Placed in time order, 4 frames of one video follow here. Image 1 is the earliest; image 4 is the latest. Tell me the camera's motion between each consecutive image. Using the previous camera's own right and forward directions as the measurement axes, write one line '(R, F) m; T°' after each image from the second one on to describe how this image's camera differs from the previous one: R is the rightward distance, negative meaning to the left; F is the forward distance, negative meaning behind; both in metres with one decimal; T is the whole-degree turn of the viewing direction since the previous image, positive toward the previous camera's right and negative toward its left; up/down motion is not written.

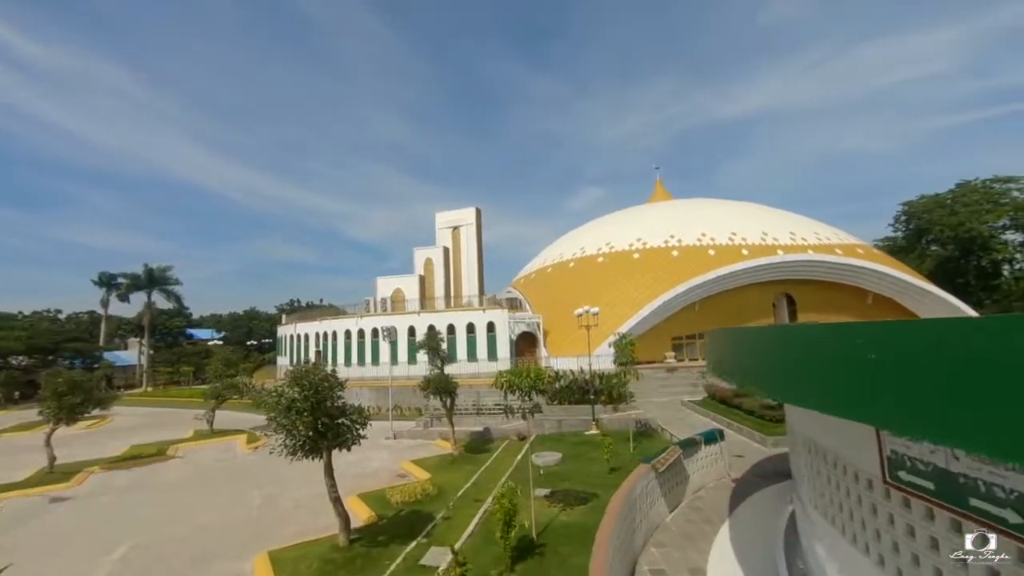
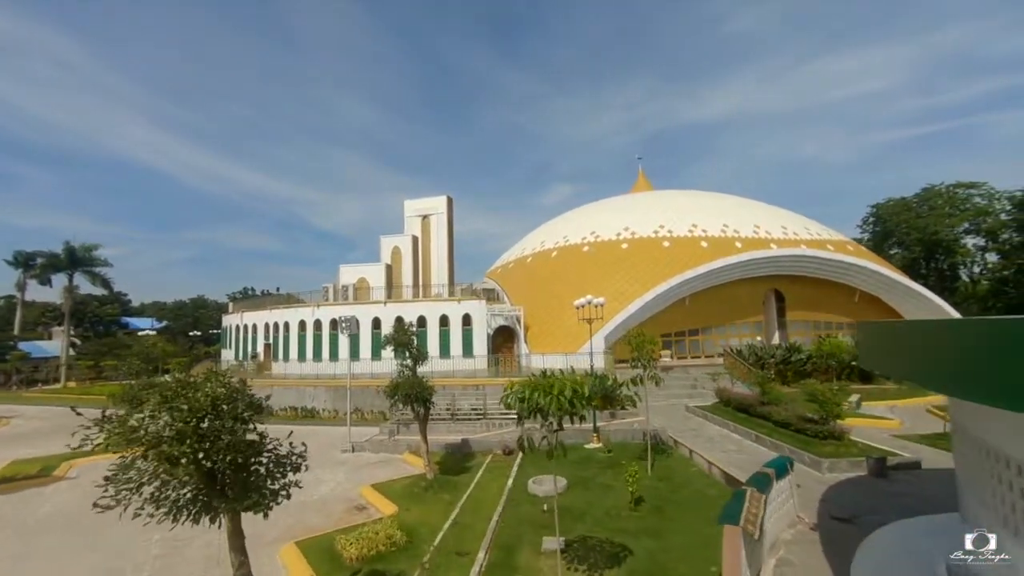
(-0.6, +2.6) m; +4°
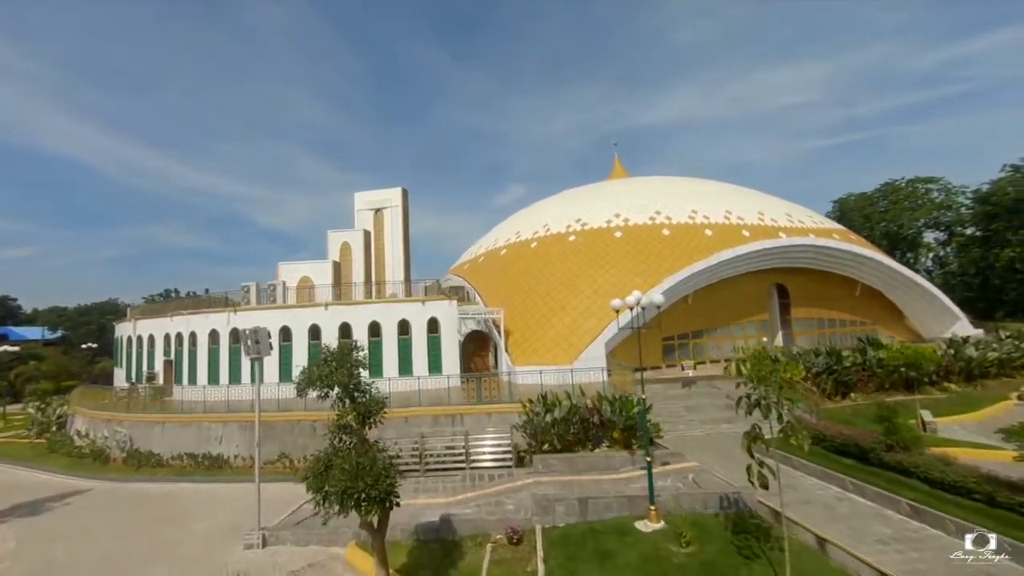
(-0.9, +4.6) m; +6°
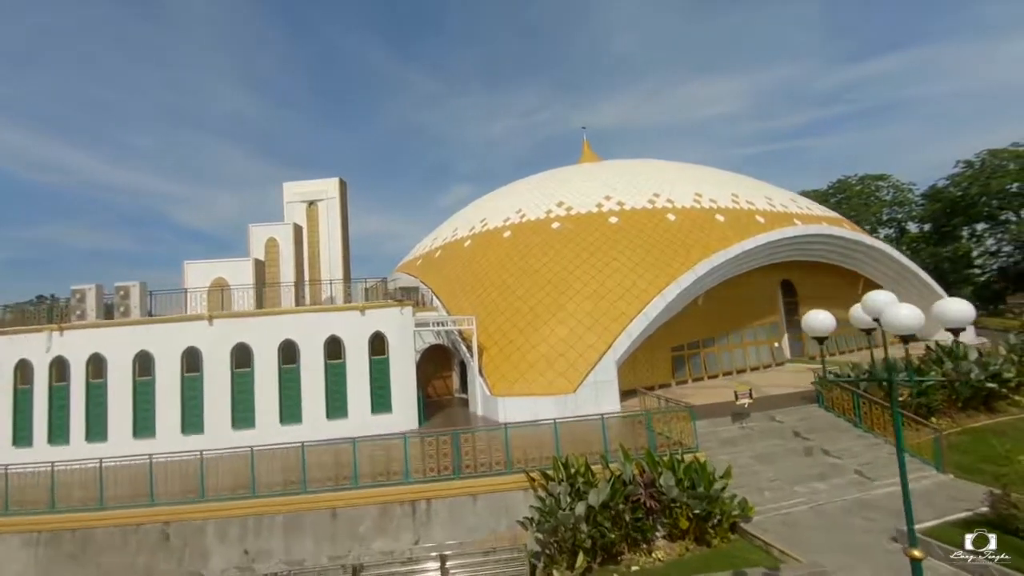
(-0.9, +5.1) m; +7°
